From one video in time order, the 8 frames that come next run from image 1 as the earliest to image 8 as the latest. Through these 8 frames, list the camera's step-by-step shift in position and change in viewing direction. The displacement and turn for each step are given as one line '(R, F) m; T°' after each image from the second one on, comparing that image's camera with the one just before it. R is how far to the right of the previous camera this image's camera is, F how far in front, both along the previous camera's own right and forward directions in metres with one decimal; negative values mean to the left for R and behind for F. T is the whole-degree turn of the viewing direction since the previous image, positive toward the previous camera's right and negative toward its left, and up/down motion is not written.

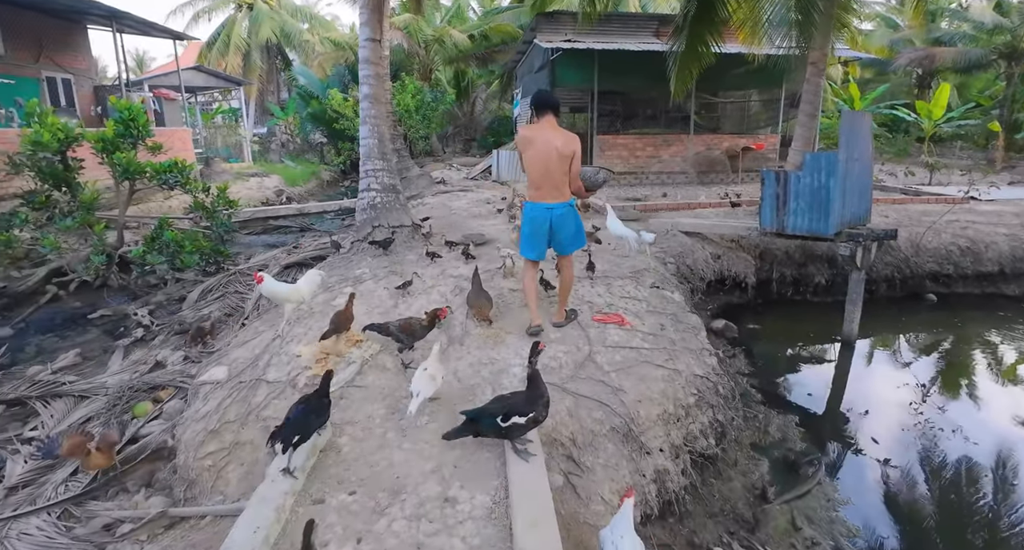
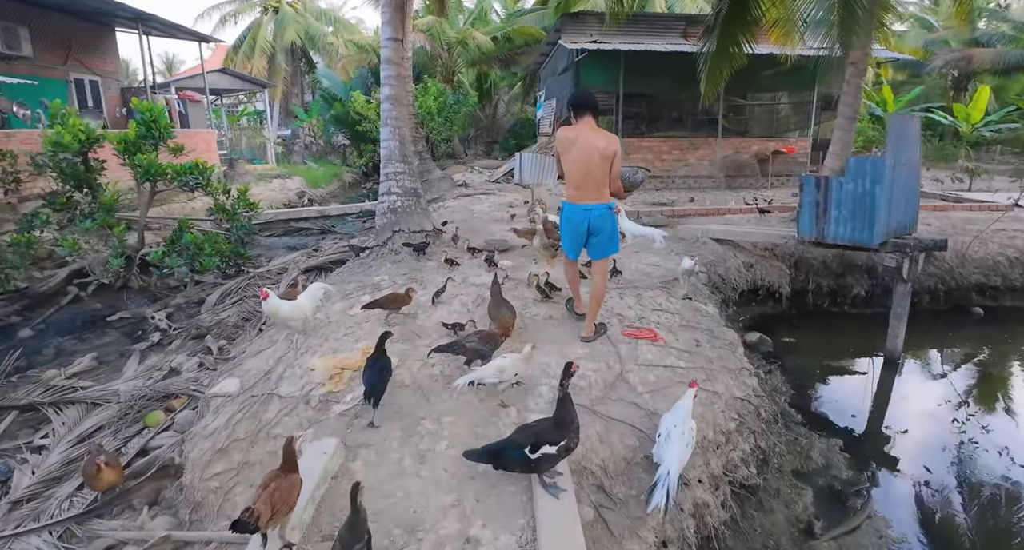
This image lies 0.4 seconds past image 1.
(-0.1, +0.3) m; -2°
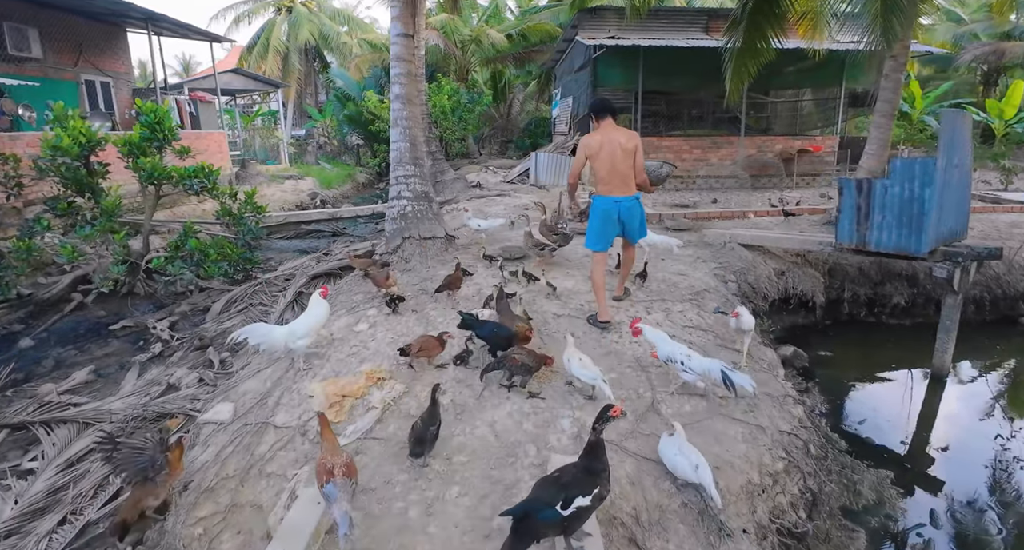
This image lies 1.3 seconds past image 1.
(0.0, +0.4) m; -2°
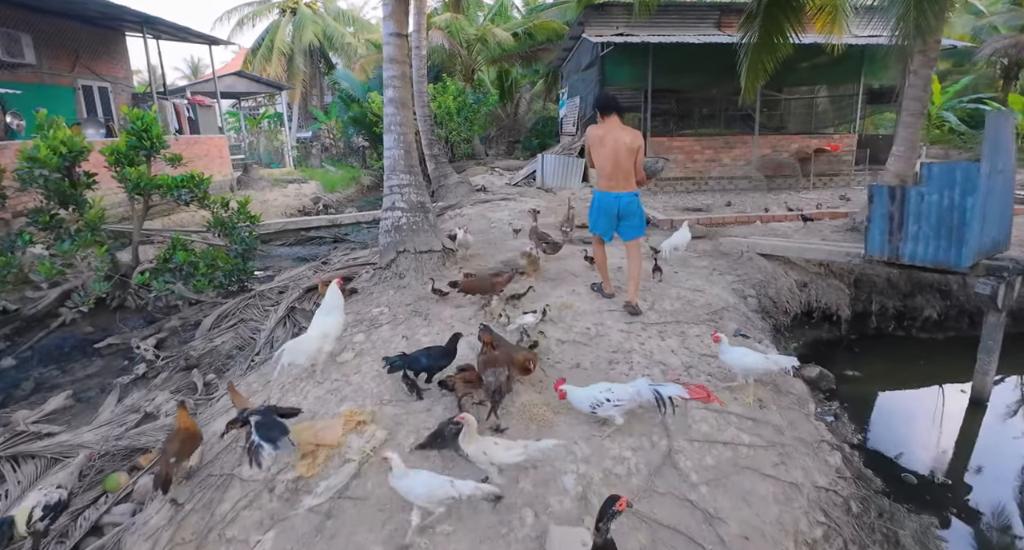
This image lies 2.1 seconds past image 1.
(+0.1, +0.4) m; -1°
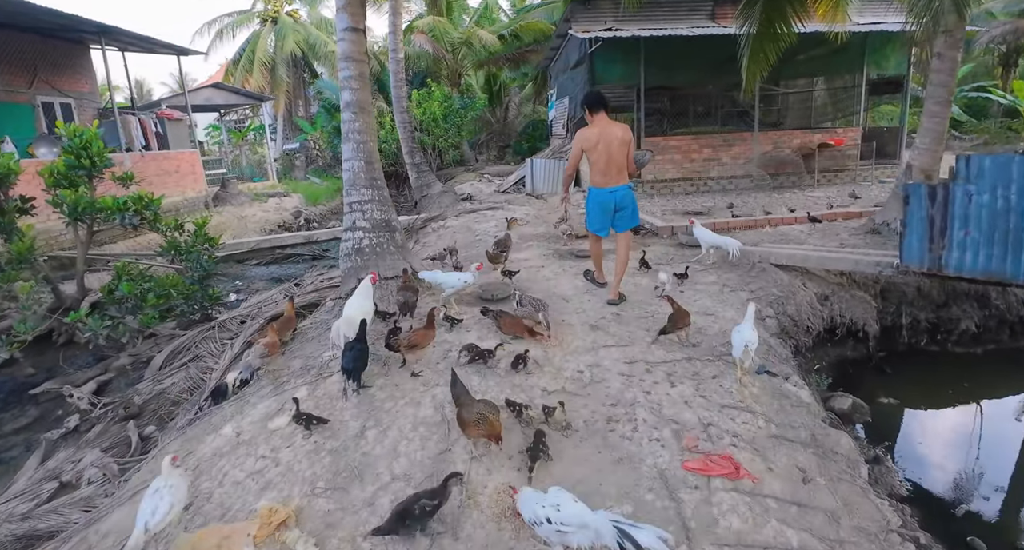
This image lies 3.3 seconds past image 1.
(+0.2, +0.8) m; 0°
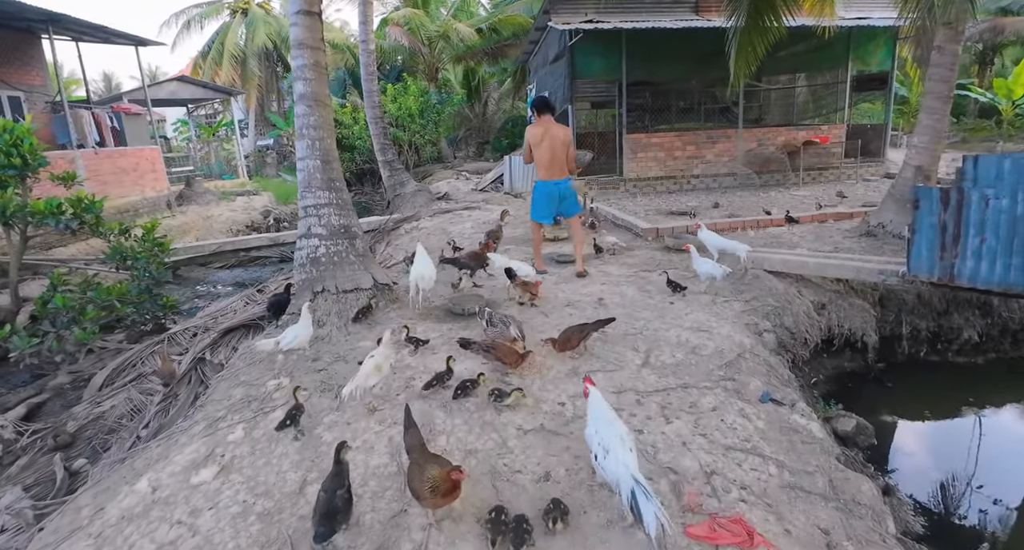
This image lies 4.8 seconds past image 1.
(+0.1, +0.5) m; +2°
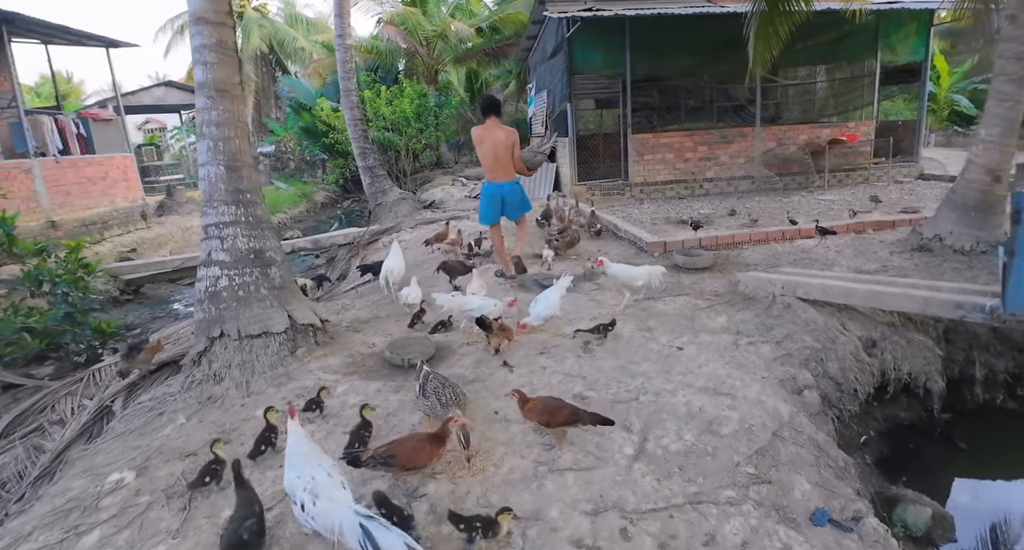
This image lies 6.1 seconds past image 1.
(+0.4, +1.1) m; -1°
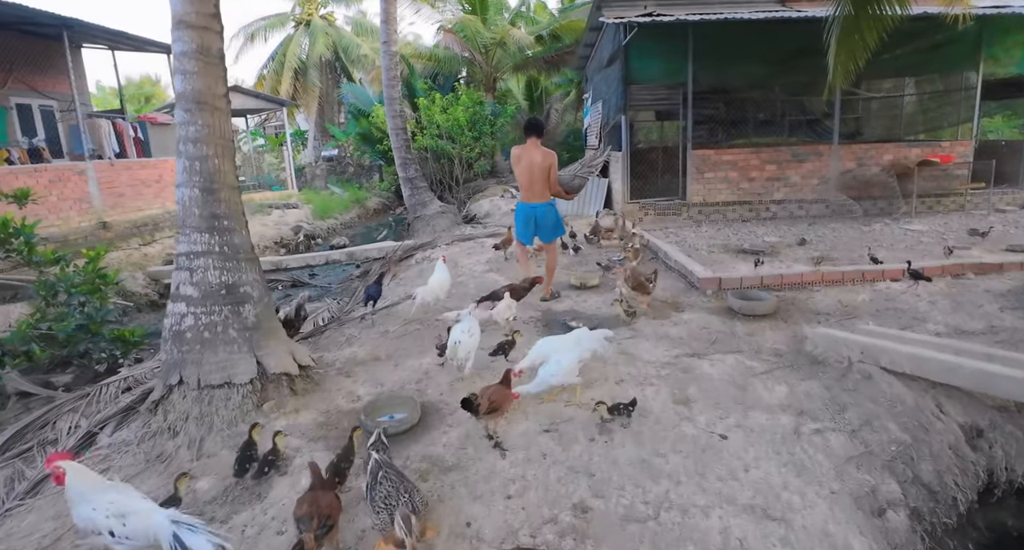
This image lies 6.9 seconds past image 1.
(+0.3, +0.7) m; -6°
